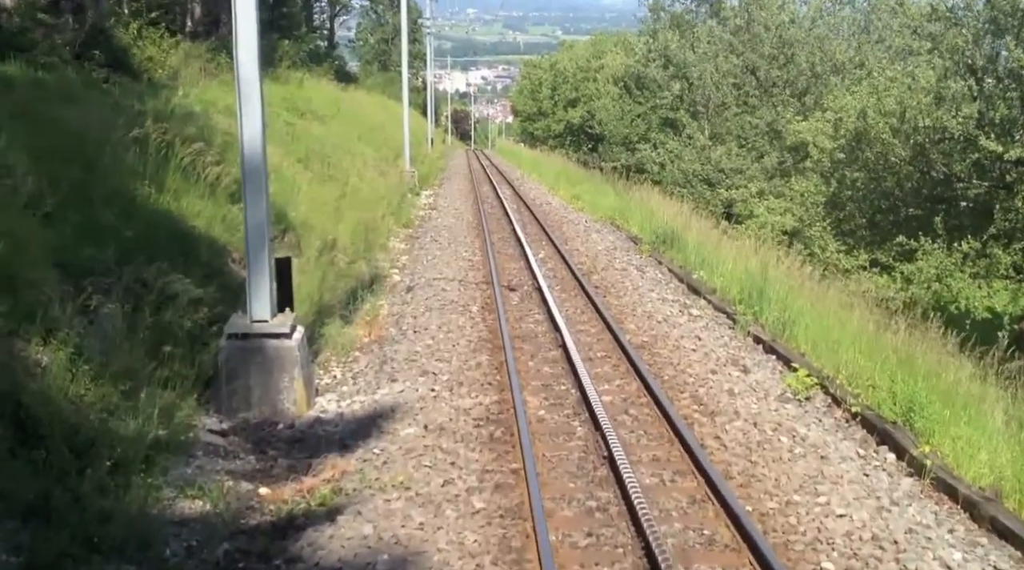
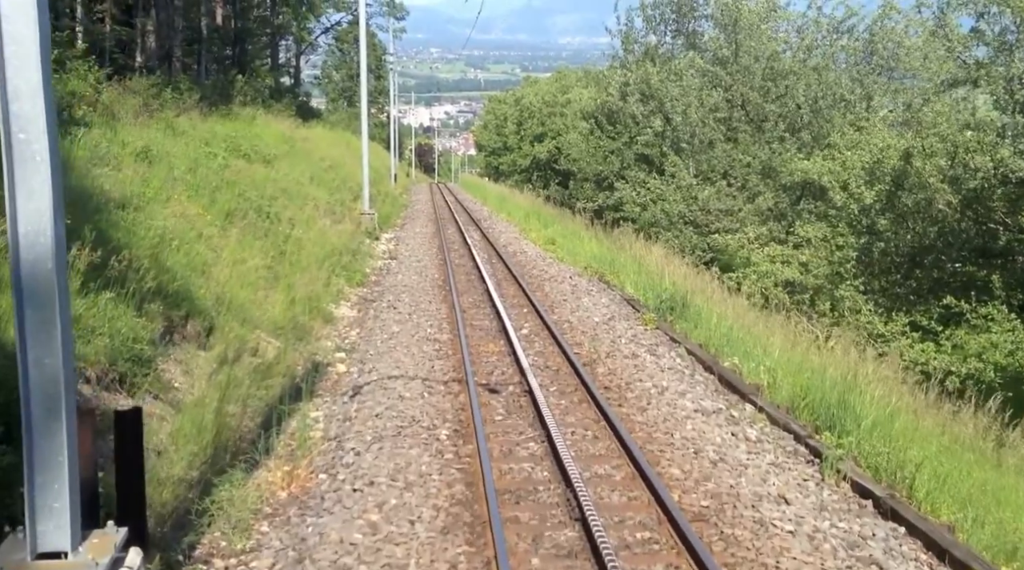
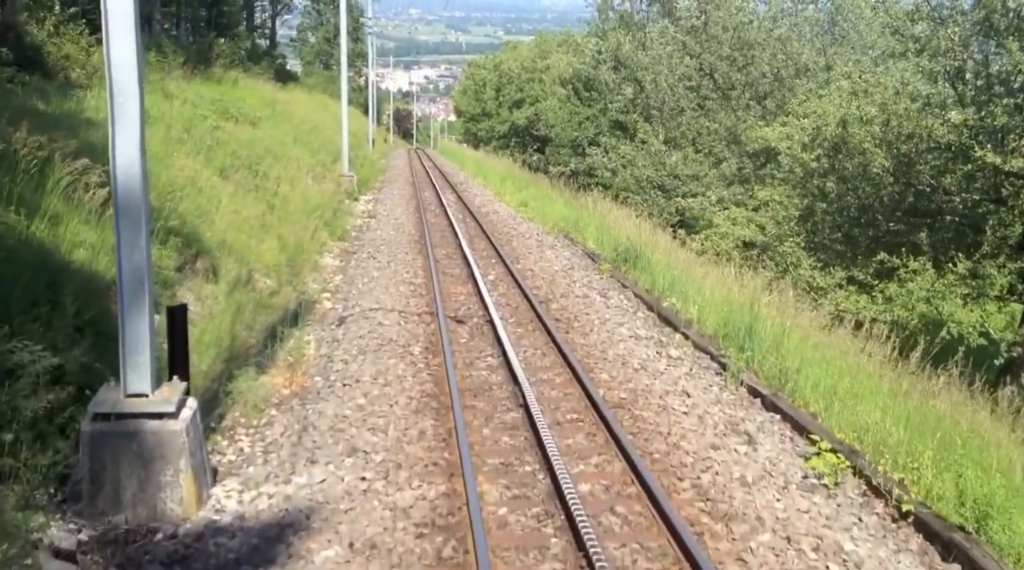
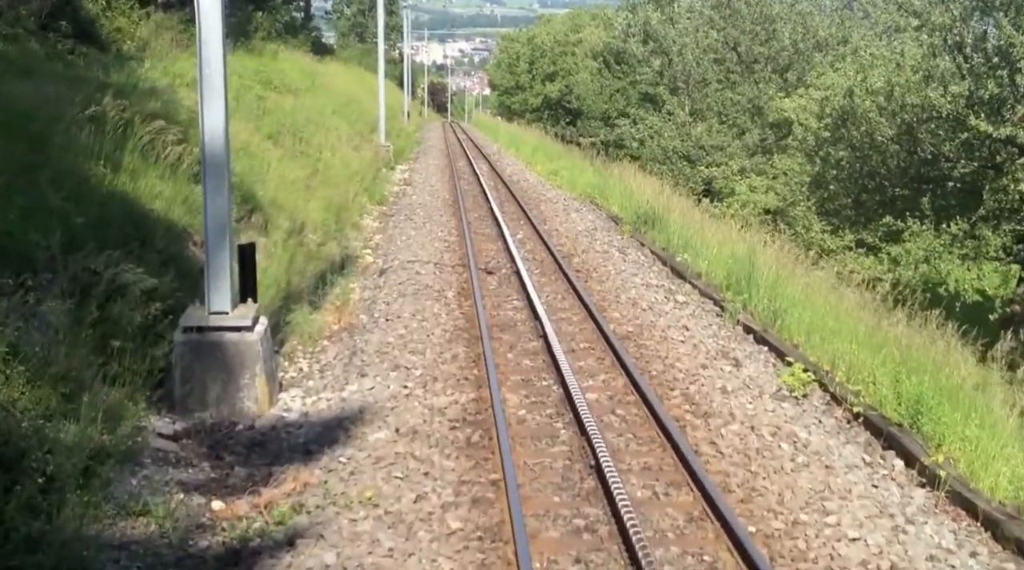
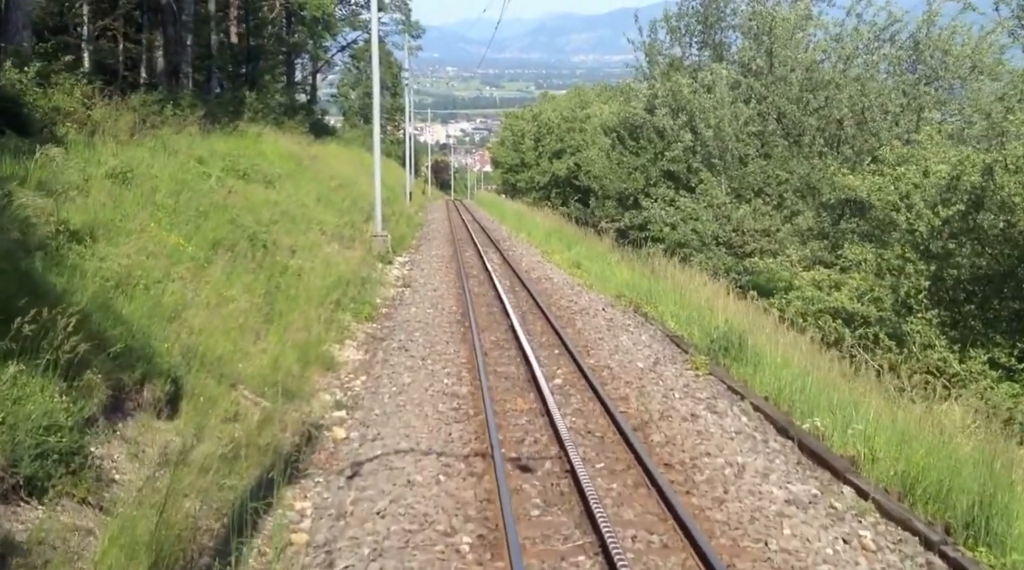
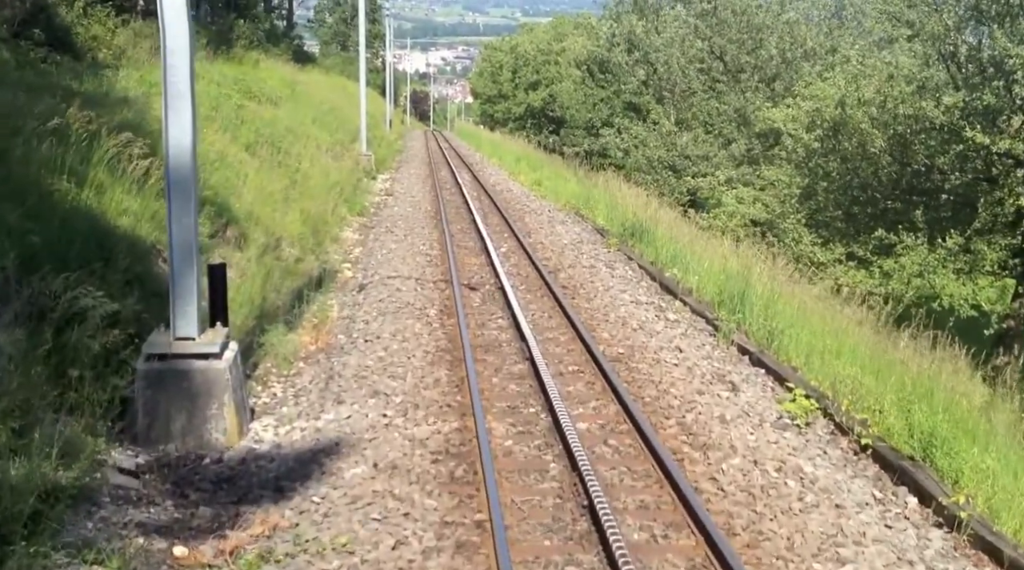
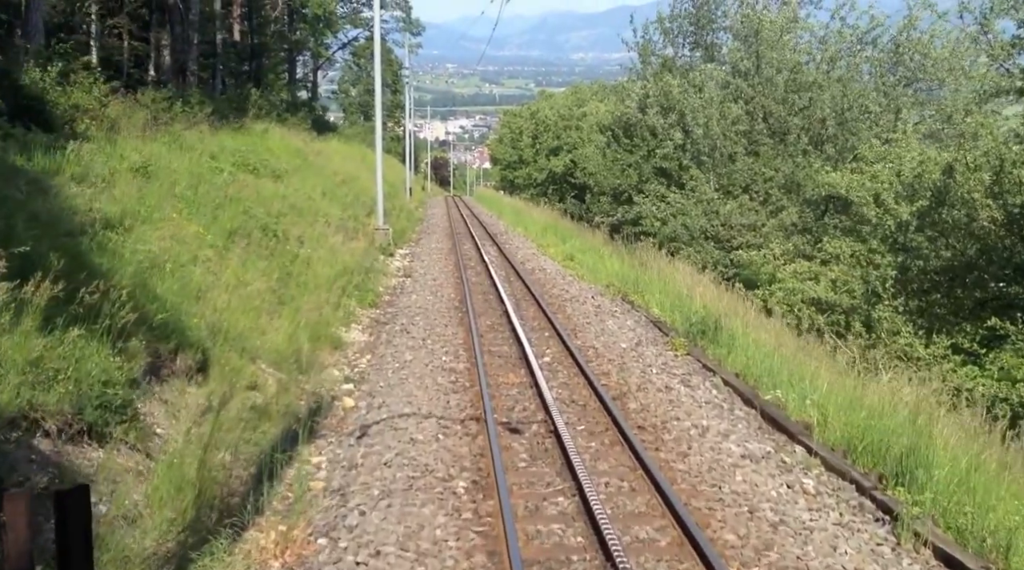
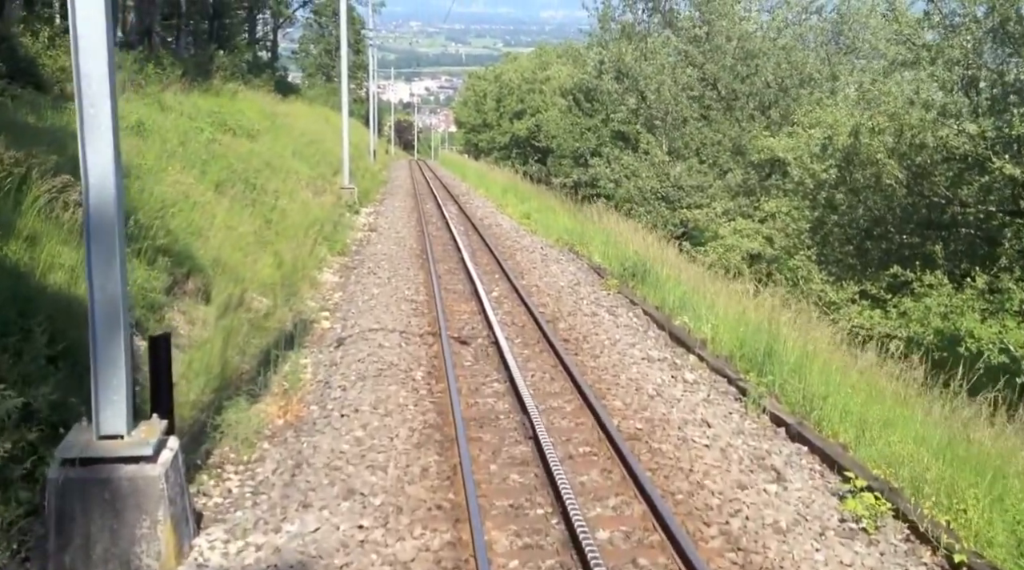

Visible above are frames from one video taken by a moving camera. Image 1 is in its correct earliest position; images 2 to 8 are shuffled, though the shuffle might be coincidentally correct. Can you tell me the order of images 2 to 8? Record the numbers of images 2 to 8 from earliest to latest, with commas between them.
4, 6, 3, 8, 2, 7, 5
